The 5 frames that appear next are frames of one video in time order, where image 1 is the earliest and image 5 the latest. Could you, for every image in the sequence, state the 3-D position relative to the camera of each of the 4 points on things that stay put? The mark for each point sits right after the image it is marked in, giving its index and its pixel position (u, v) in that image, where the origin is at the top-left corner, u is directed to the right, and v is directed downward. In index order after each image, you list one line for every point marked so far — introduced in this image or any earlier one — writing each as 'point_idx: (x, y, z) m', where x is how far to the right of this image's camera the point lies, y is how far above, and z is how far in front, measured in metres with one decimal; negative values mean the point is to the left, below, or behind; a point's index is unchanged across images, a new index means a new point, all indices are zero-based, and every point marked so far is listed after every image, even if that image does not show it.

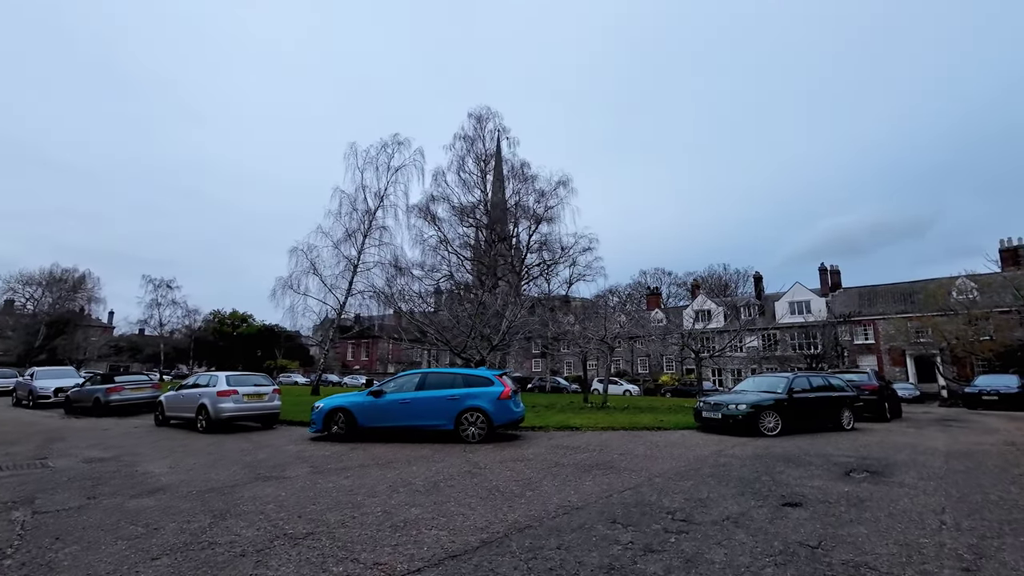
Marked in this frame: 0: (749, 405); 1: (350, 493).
0: (+5.7, -2.8, +12.0) m
1: (-2.1, -2.6, +6.4) m
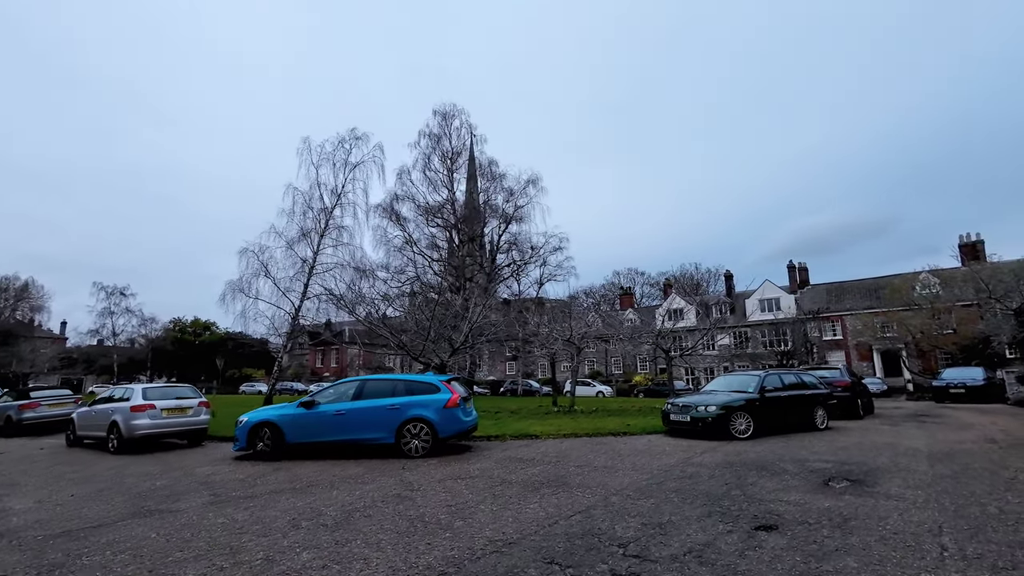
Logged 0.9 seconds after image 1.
0: (+4.6, -2.6, +11.2) m
1: (-2.9, -2.5, +5.2) m
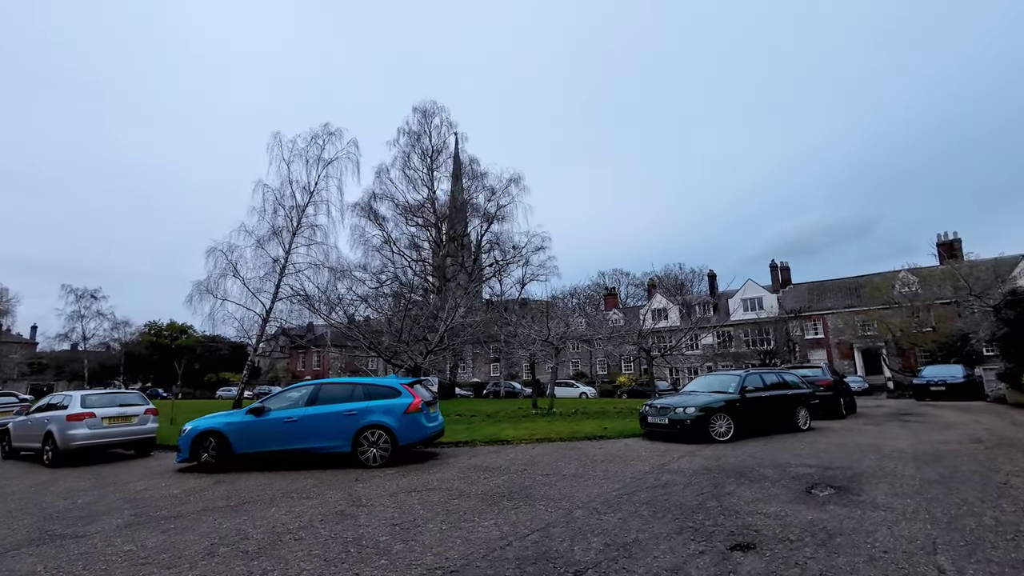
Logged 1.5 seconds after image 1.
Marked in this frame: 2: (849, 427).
0: (+4.0, -2.6, +10.7) m
1: (-3.4, -2.5, +4.5) m
2: (+8.5, -3.5, +12.7) m
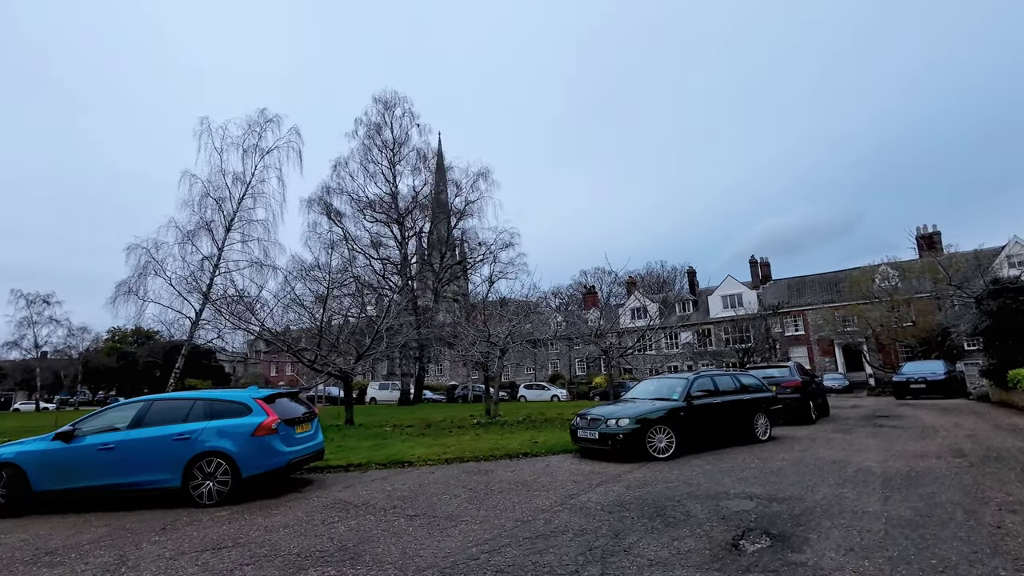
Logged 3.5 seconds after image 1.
0: (+2.2, -2.4, +8.9) m
1: (-5.0, -2.3, +2.6) m
2: (+6.7, -3.3, +11.1) m
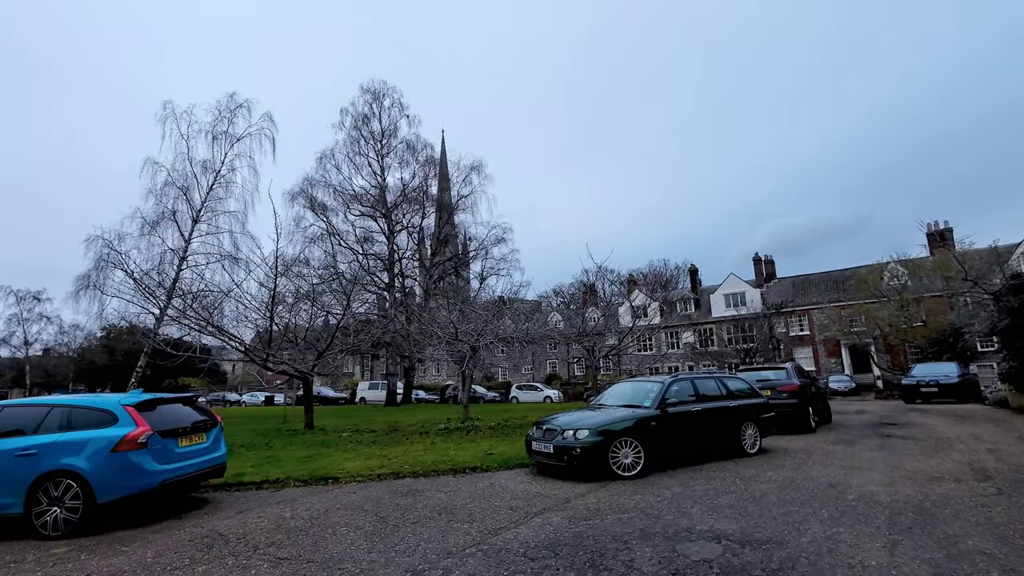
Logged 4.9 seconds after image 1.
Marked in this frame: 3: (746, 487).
0: (+1.2, -2.2, +7.6) m
1: (-6.0, -2.1, +1.4) m
2: (+5.8, -3.1, +9.7) m
3: (+3.1, -2.7, +6.7) m
